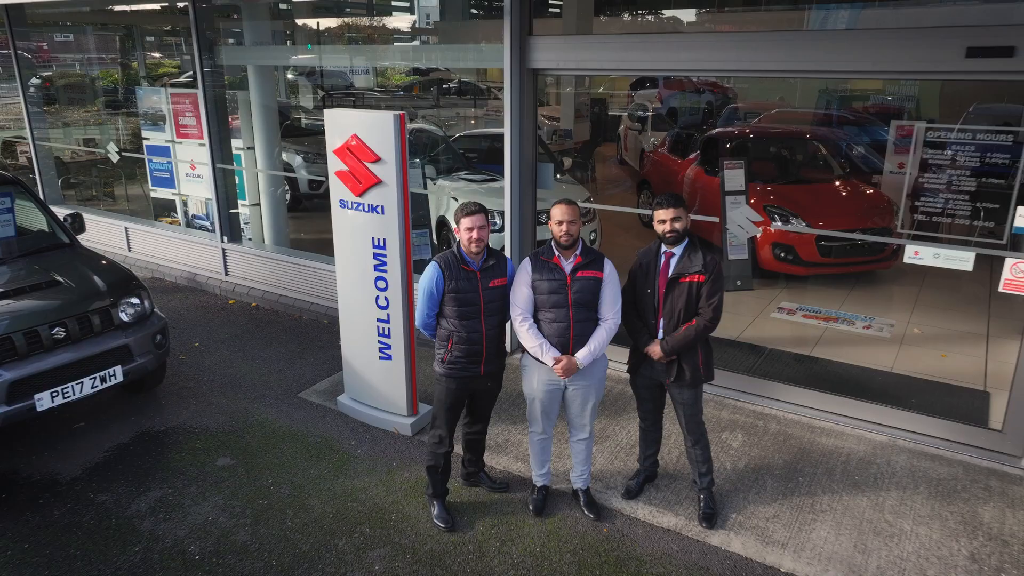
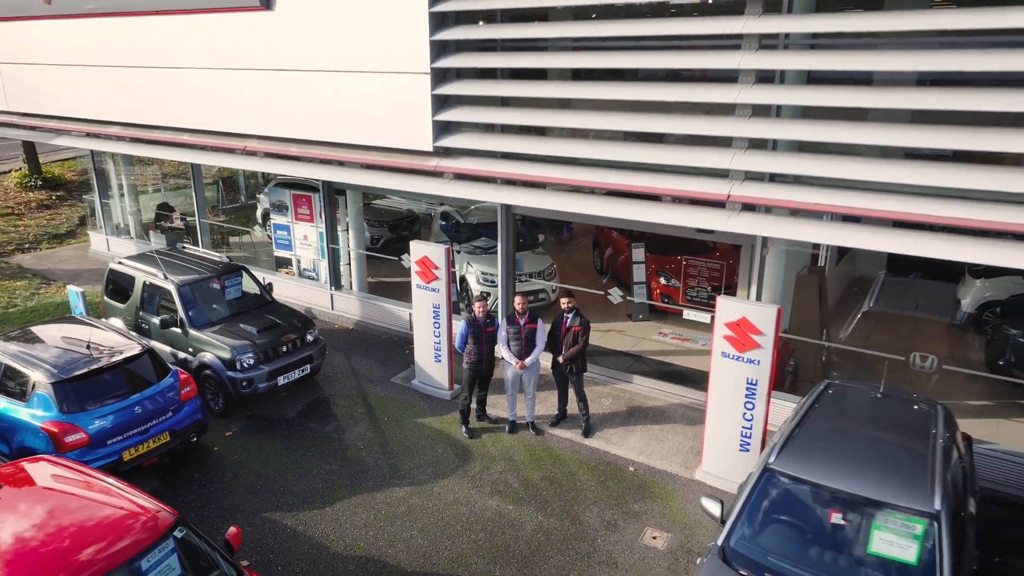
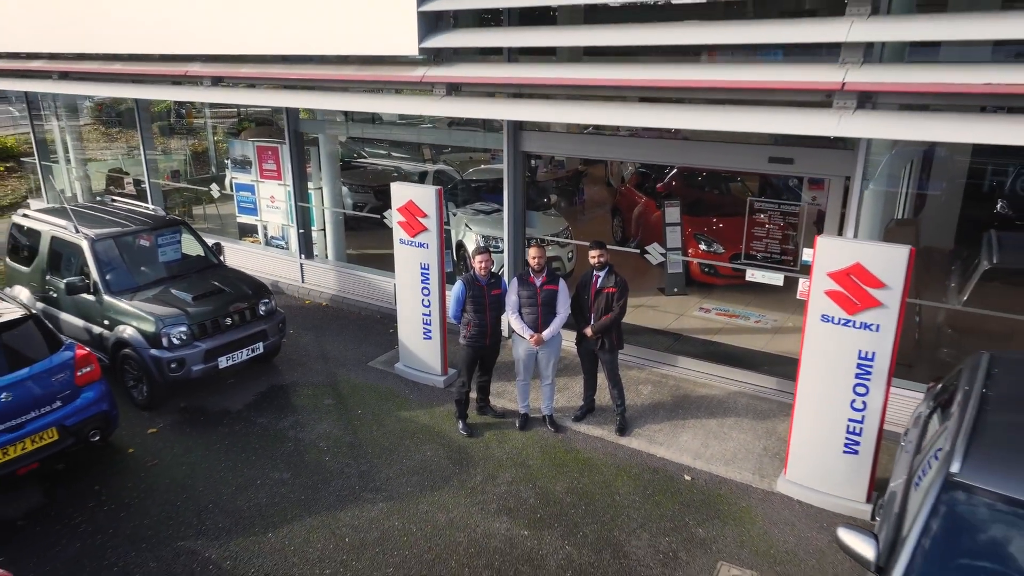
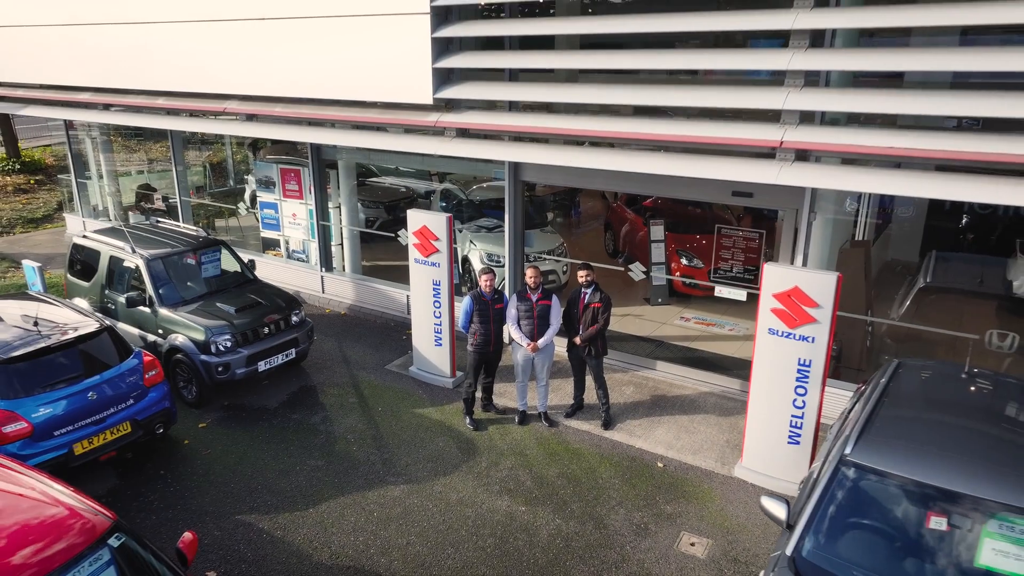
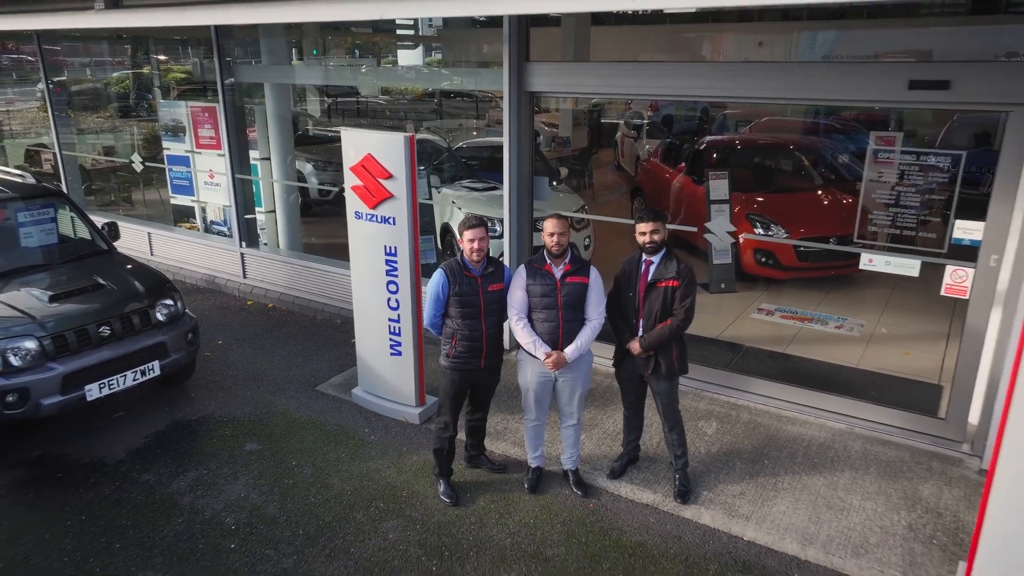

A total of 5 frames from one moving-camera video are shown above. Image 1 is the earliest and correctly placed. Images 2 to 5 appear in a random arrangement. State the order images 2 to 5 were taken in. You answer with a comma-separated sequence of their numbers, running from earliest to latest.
5, 3, 4, 2
